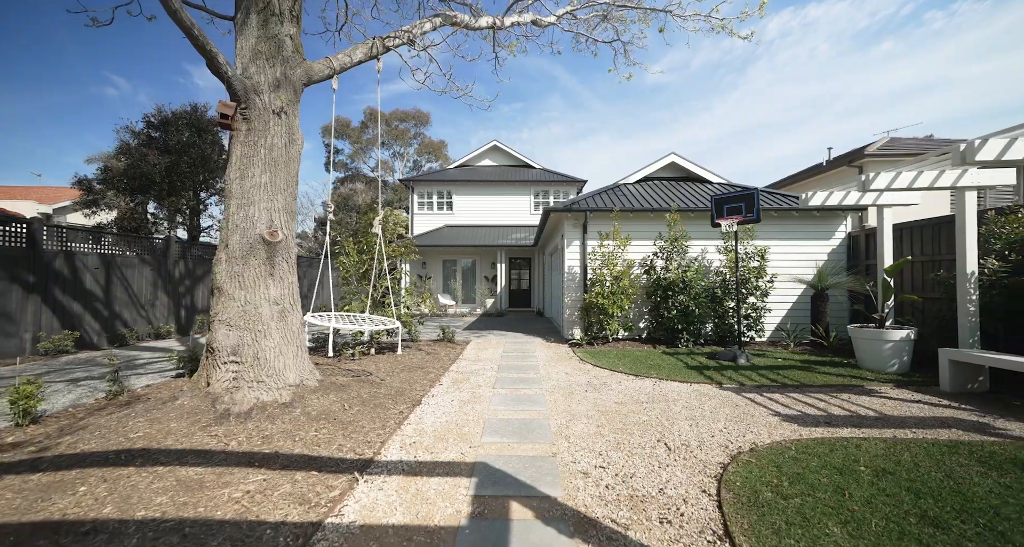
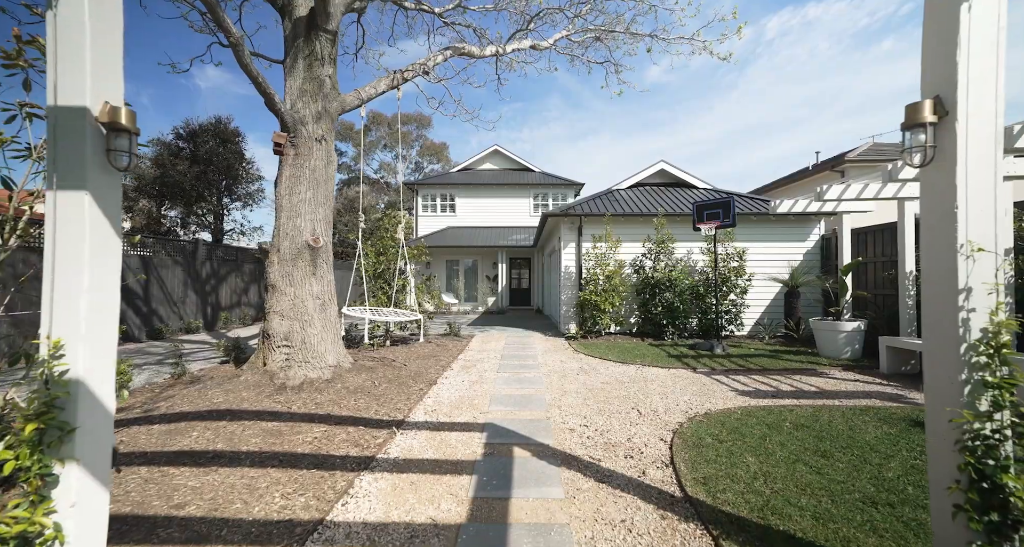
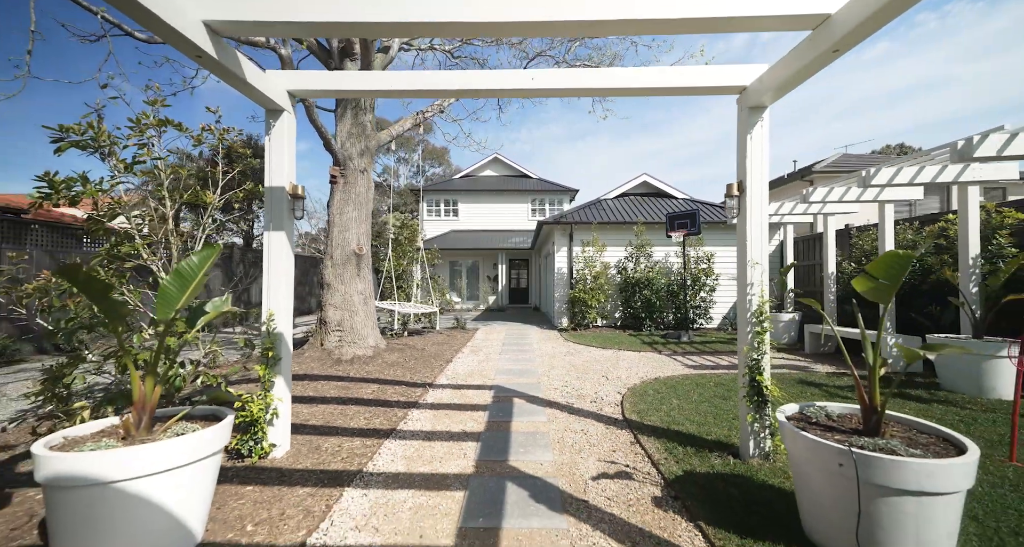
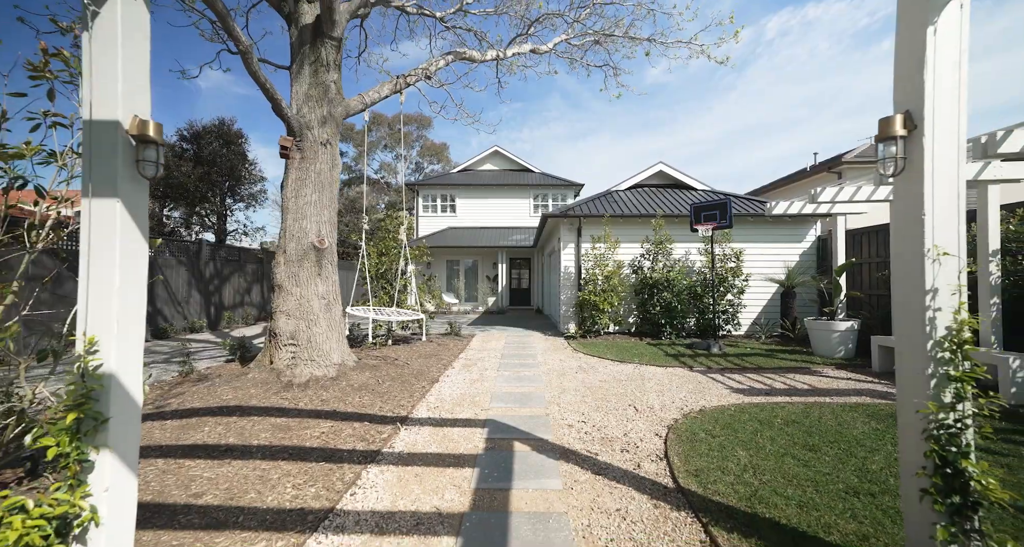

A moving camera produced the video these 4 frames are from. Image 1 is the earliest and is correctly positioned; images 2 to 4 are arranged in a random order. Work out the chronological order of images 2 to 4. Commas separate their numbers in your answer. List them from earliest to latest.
2, 4, 3
